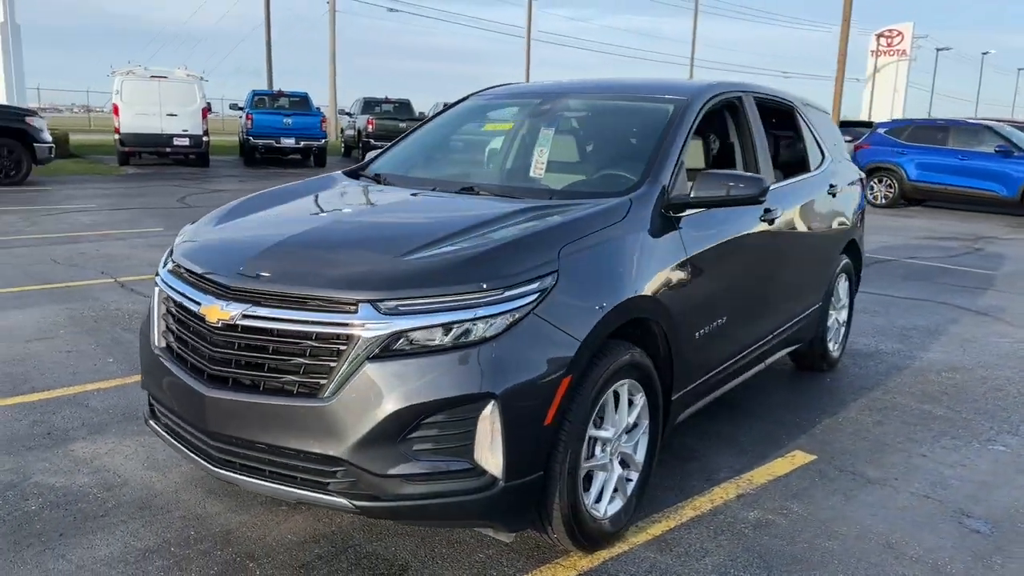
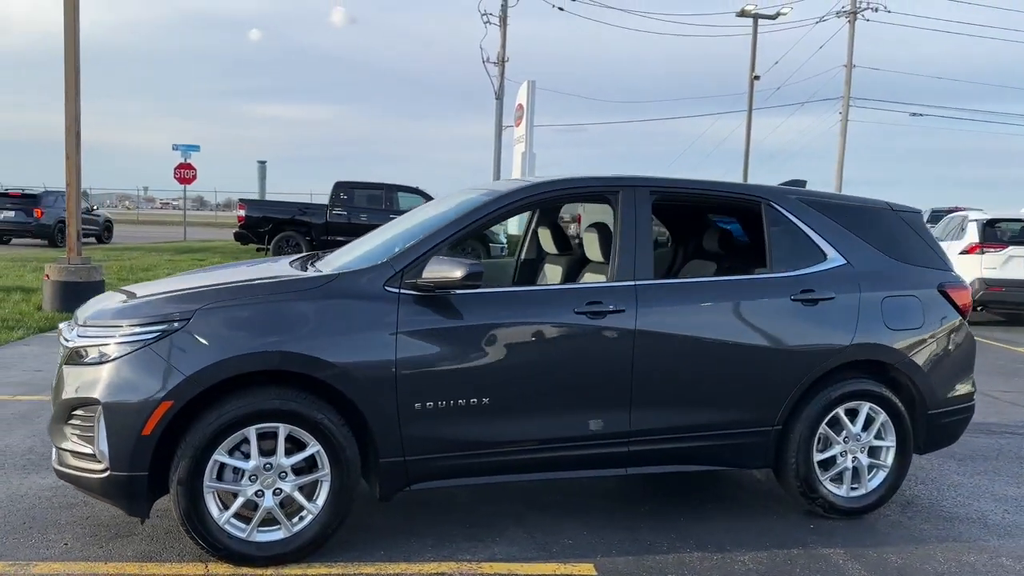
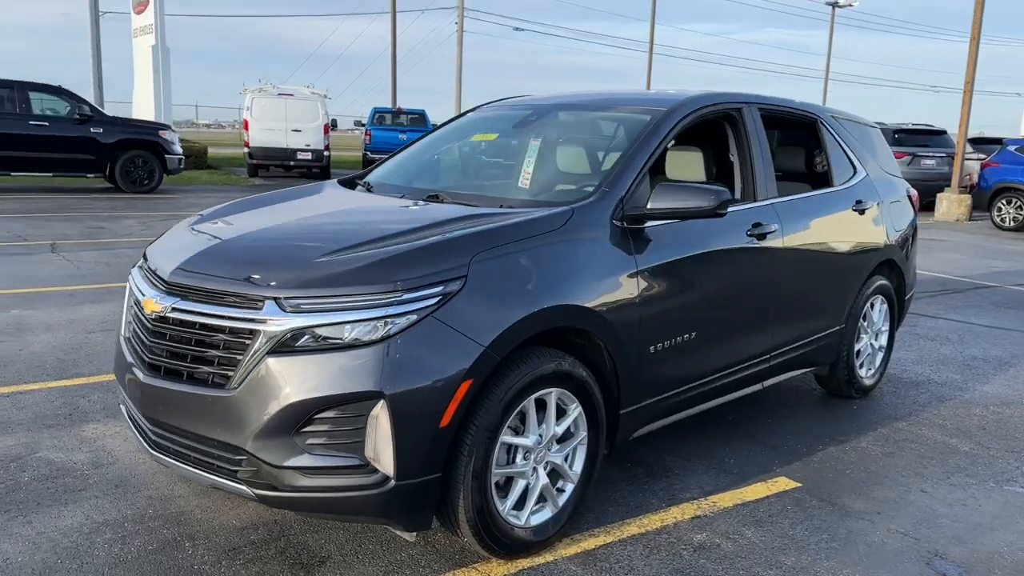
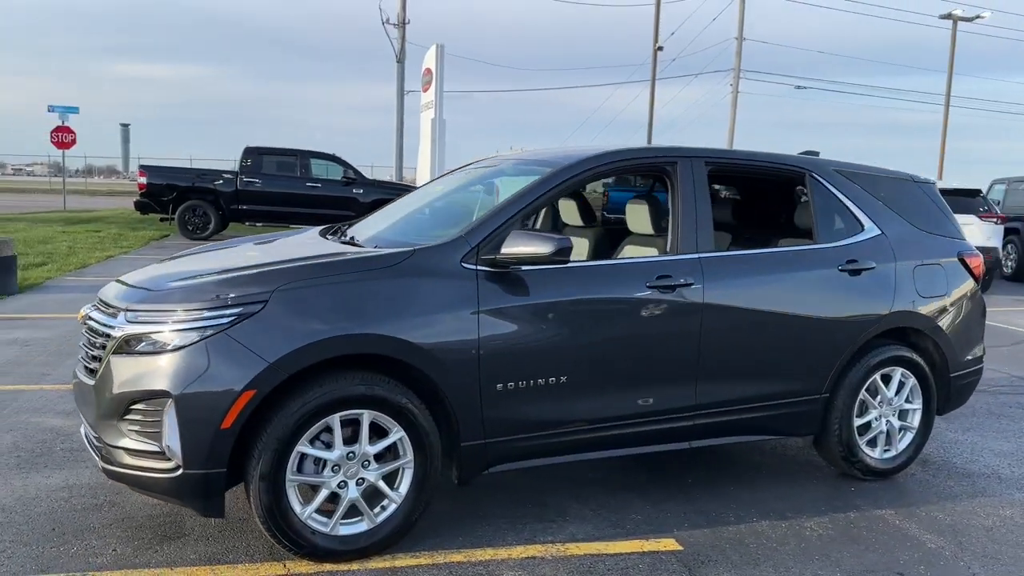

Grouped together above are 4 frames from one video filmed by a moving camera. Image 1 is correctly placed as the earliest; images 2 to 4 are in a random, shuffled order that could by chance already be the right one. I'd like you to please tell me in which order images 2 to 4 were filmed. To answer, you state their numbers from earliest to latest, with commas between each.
3, 4, 2
